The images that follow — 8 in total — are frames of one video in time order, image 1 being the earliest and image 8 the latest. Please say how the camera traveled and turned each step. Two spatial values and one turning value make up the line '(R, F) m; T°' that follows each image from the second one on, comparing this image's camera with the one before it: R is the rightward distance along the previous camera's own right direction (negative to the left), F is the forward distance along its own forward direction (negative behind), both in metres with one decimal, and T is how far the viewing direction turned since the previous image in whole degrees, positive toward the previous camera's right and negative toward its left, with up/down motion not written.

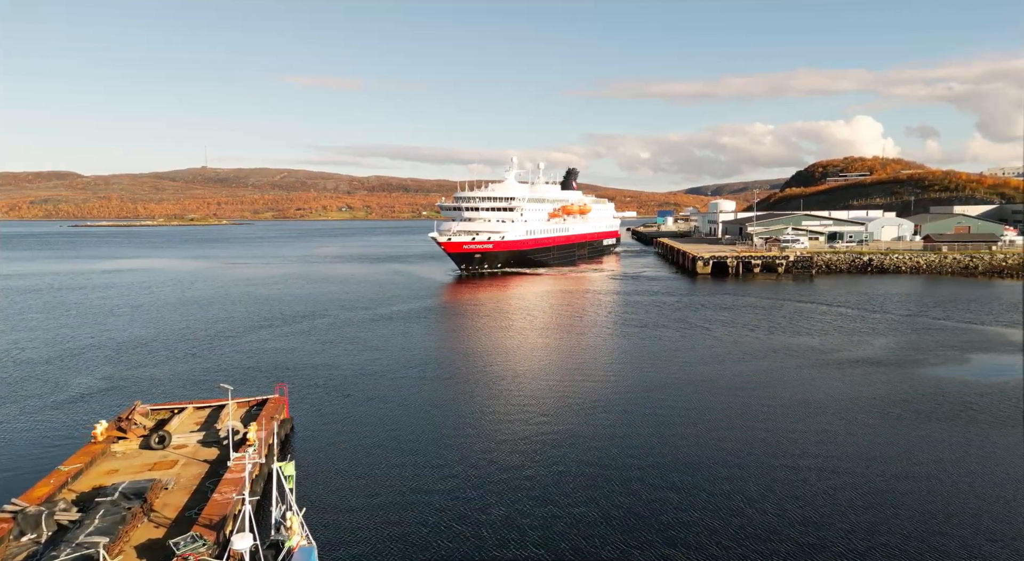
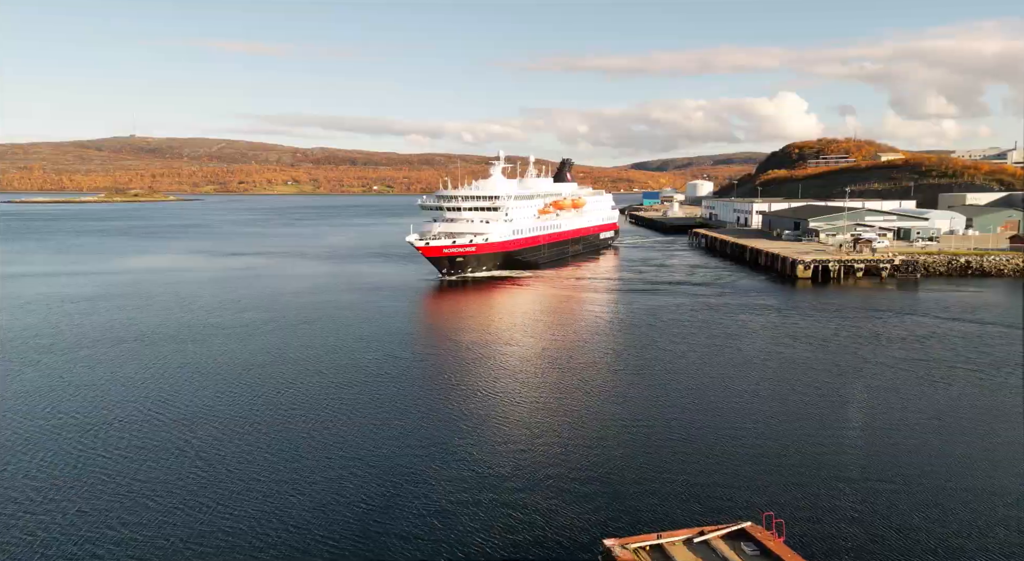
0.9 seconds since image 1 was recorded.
(-9.3, +1.9) m; +6°
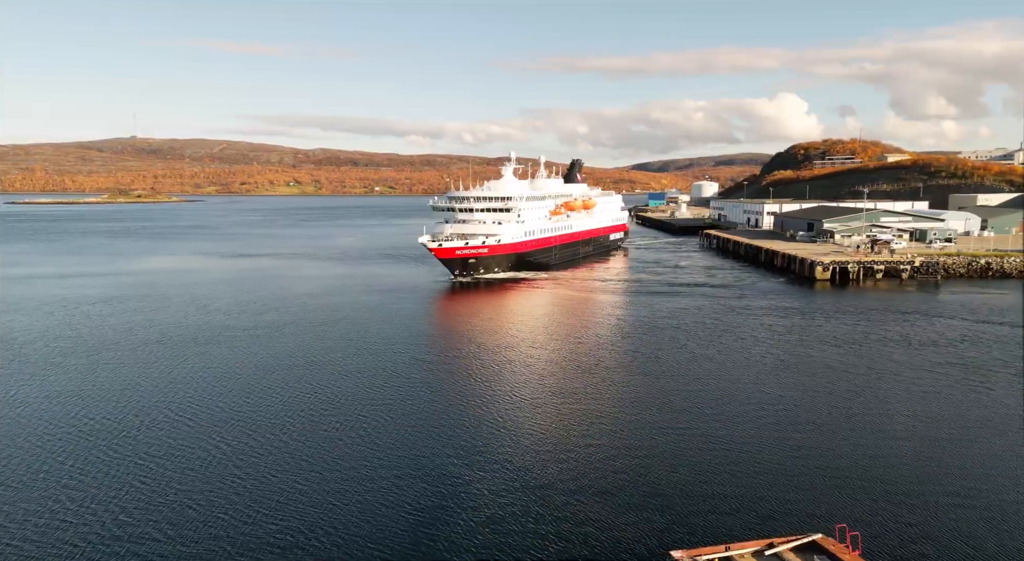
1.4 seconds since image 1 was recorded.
(-1.1, +0.5) m; 0°
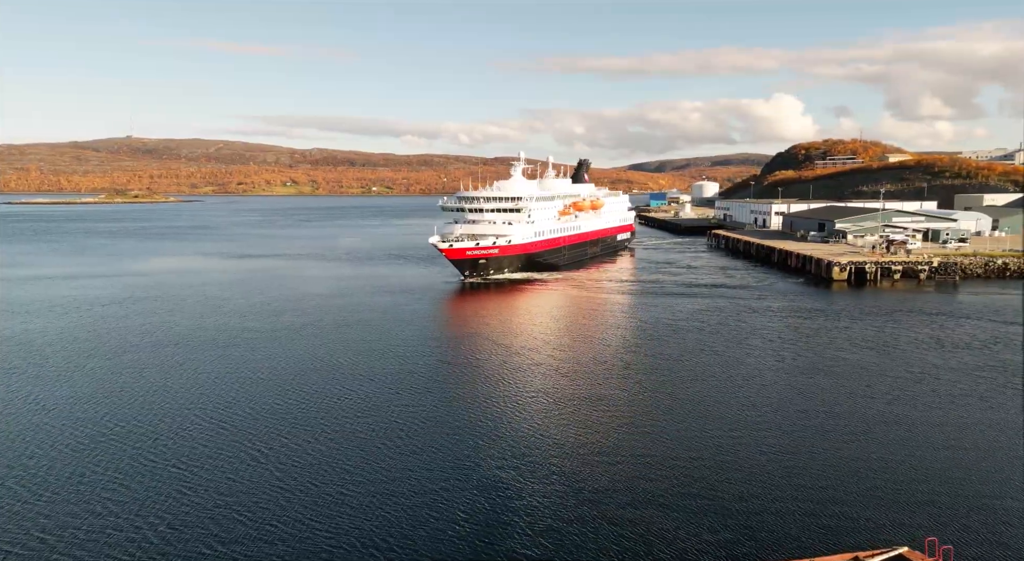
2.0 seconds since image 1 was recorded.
(-1.2, +0.6) m; 0°
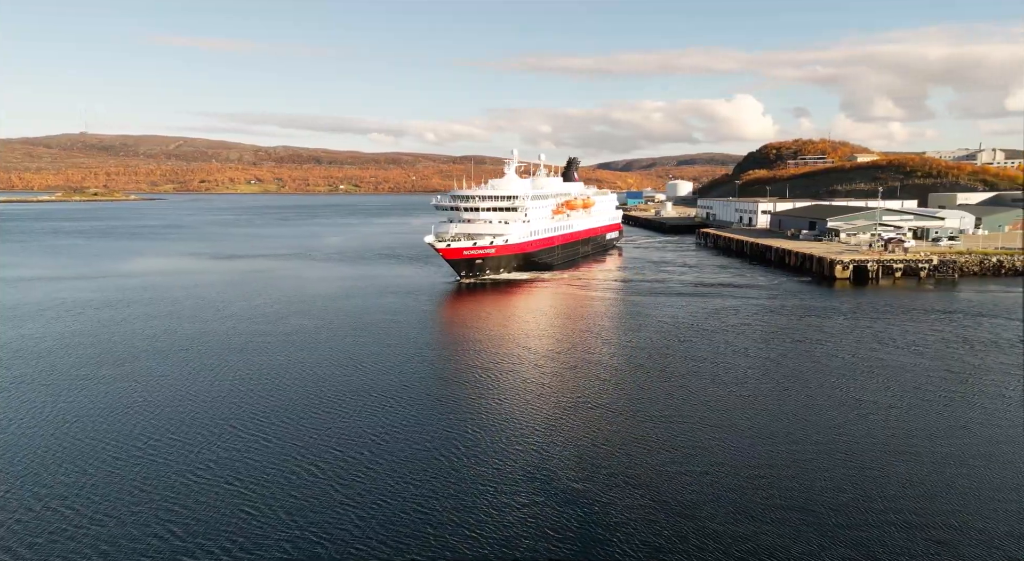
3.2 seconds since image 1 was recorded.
(-2.6, +1.0) m; +3°
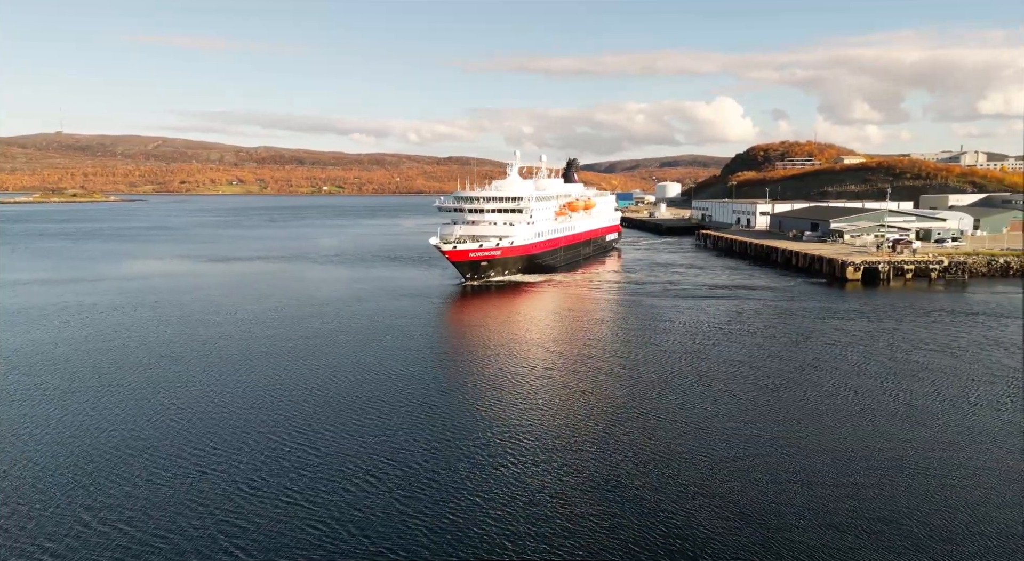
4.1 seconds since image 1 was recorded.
(-1.9, +0.8) m; +2°
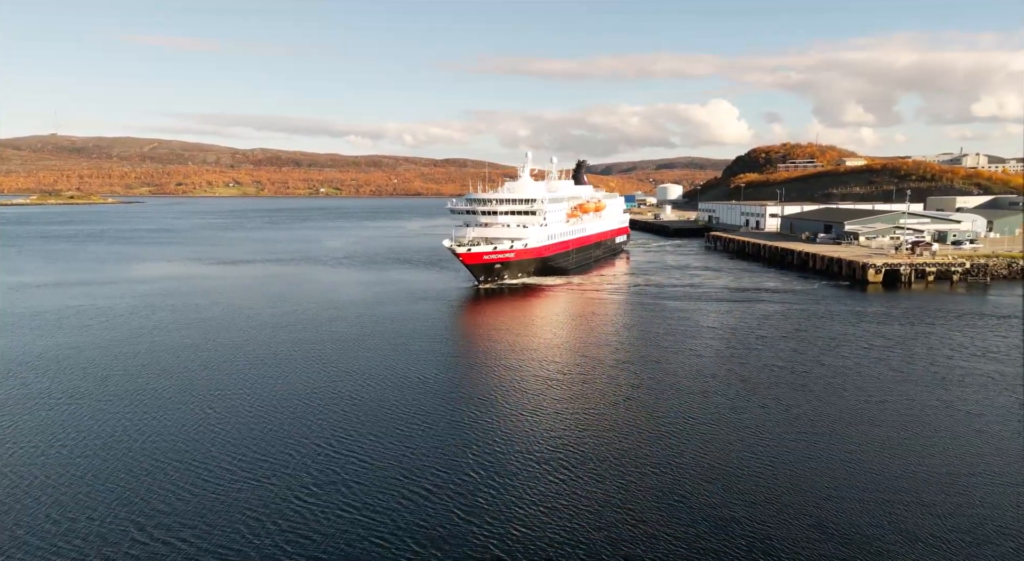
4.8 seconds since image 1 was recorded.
(-1.4, +0.7) m; +1°
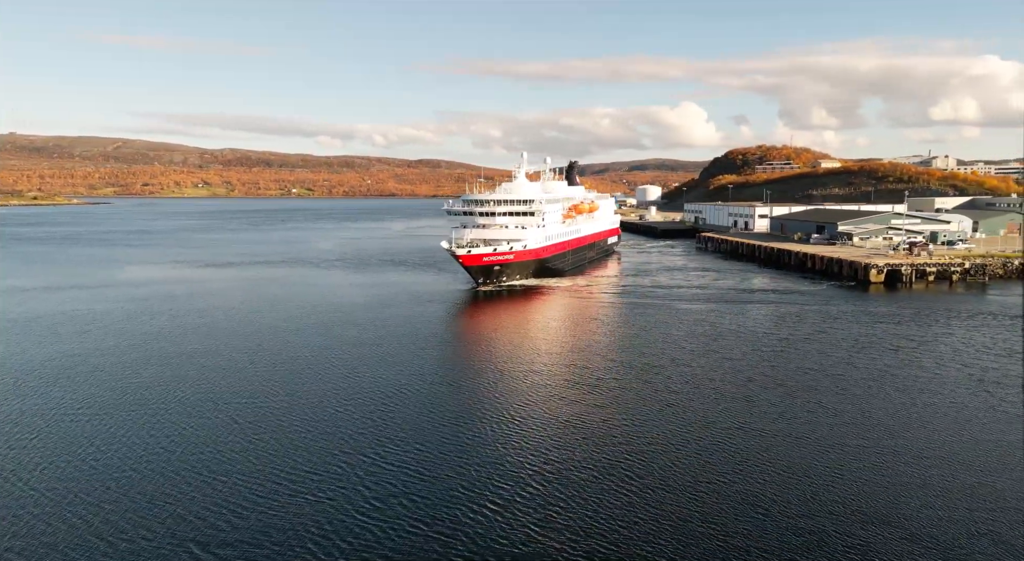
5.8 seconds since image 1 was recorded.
(-2.1, +0.9) m; +2°
